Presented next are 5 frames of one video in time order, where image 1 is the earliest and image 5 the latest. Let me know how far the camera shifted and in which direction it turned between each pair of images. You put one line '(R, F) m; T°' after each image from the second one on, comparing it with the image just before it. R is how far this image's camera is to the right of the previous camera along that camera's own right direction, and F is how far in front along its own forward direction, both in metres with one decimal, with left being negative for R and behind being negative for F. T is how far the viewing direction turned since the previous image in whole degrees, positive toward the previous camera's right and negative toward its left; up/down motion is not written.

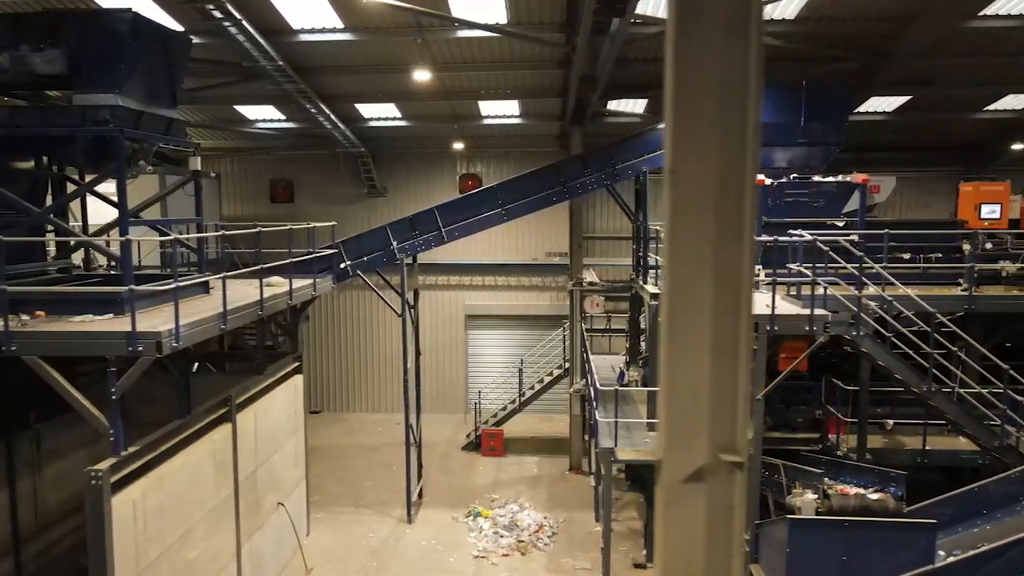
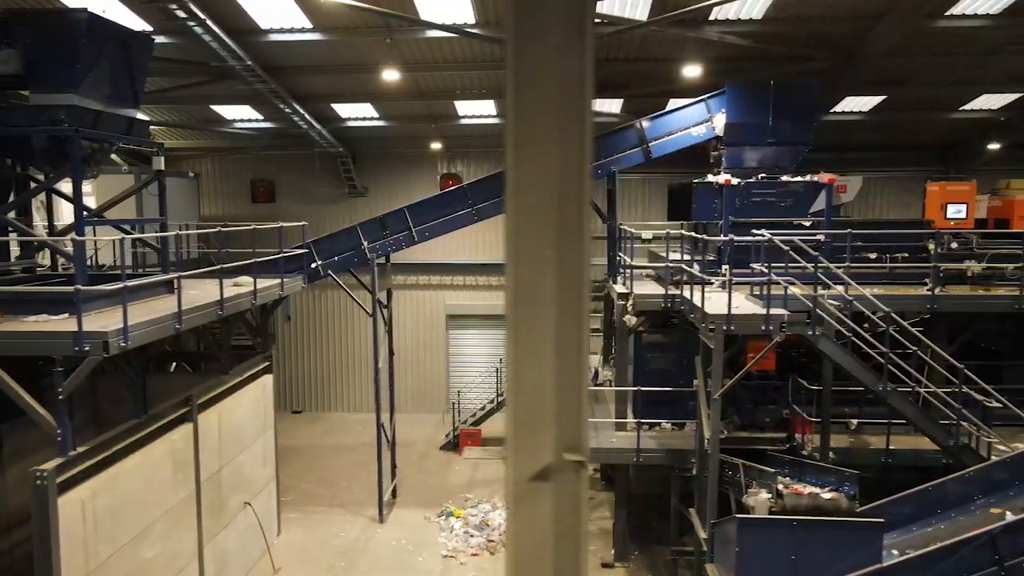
(+0.5, 0.0) m; 0°
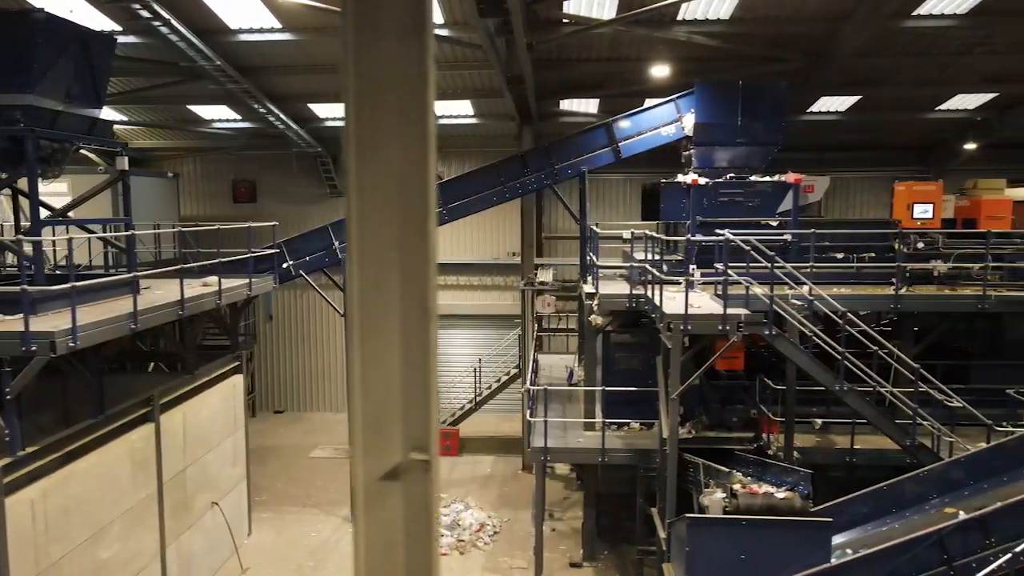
(+0.5, 0.0) m; 0°
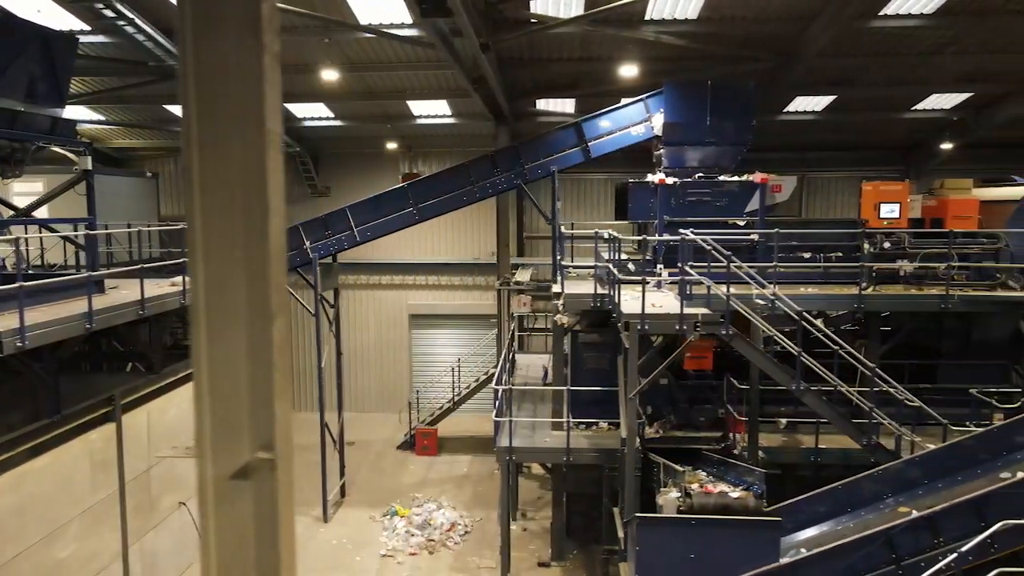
(+0.5, 0.0) m; 0°
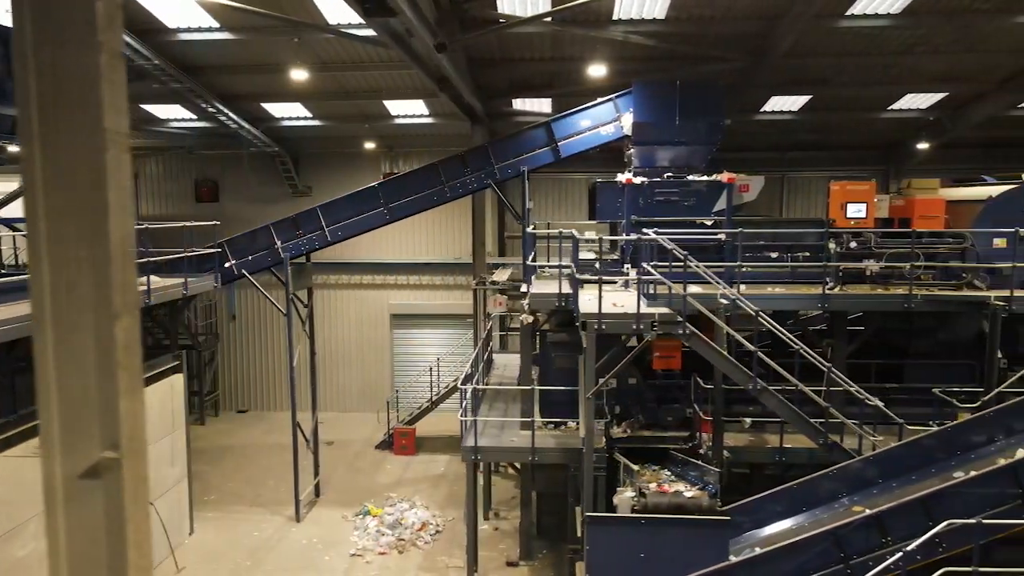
(+0.5, 0.0) m; 0°
